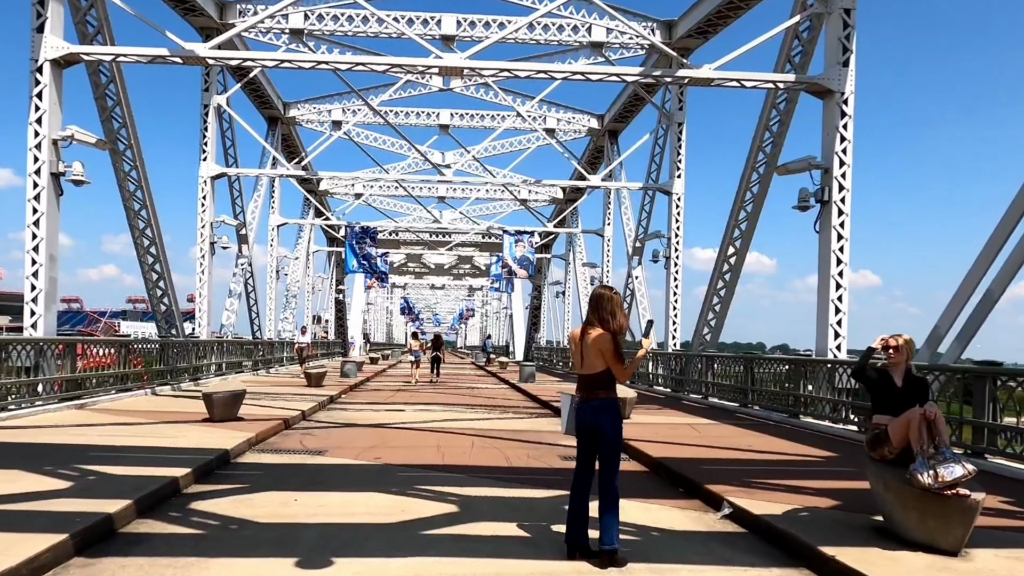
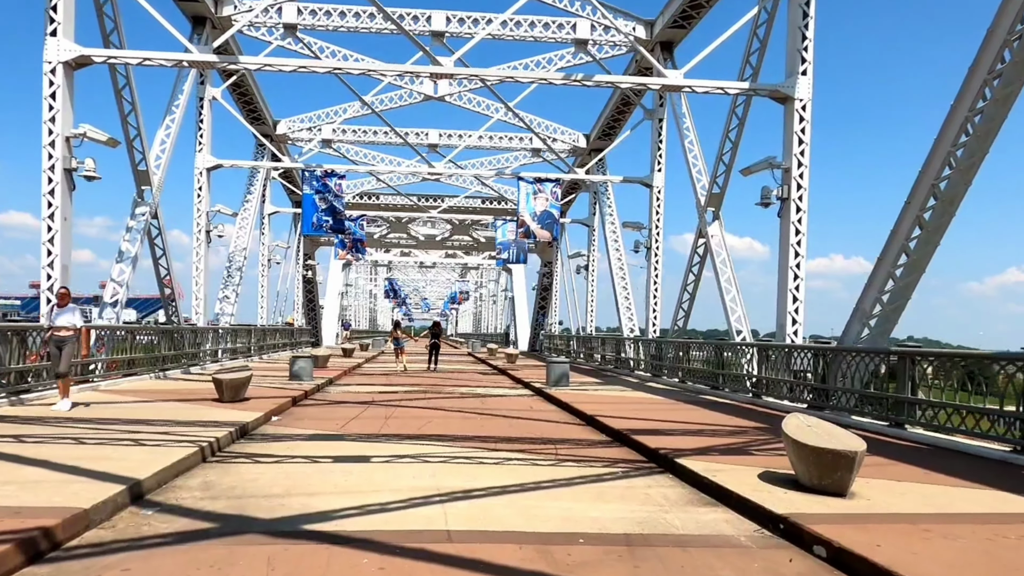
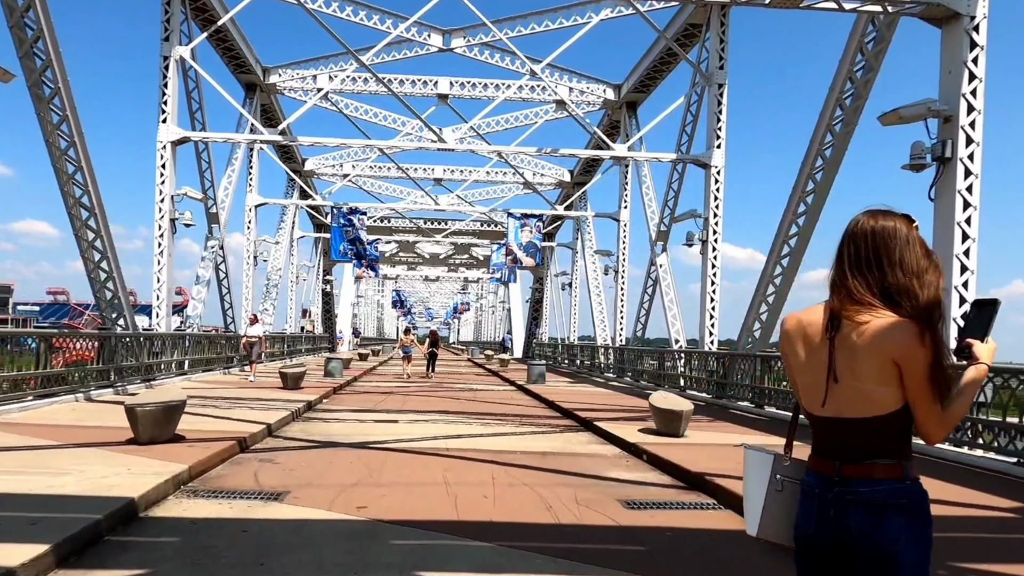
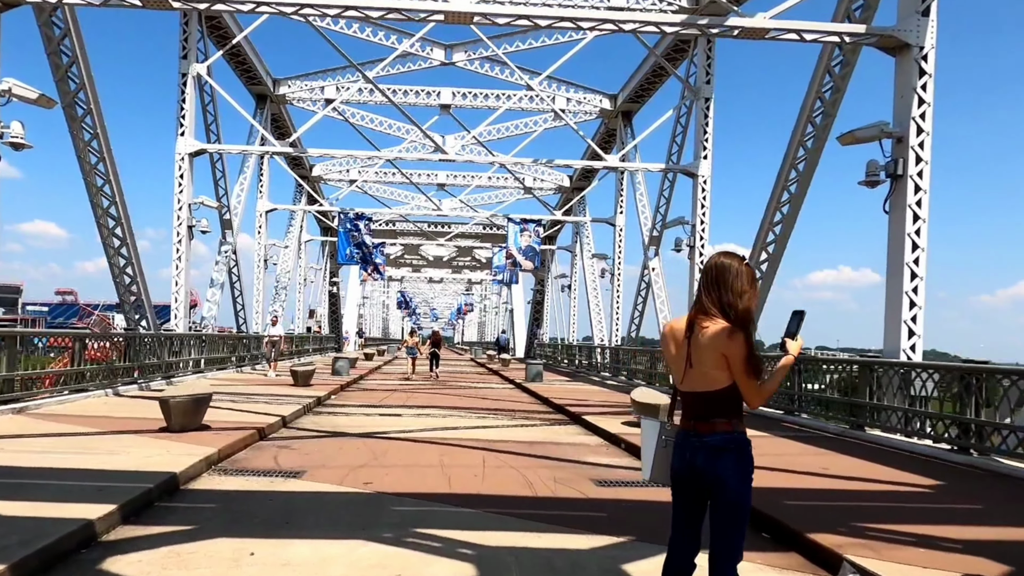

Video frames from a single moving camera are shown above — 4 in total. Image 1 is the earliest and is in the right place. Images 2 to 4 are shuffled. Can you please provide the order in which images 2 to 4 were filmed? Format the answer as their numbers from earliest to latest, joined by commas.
4, 3, 2
